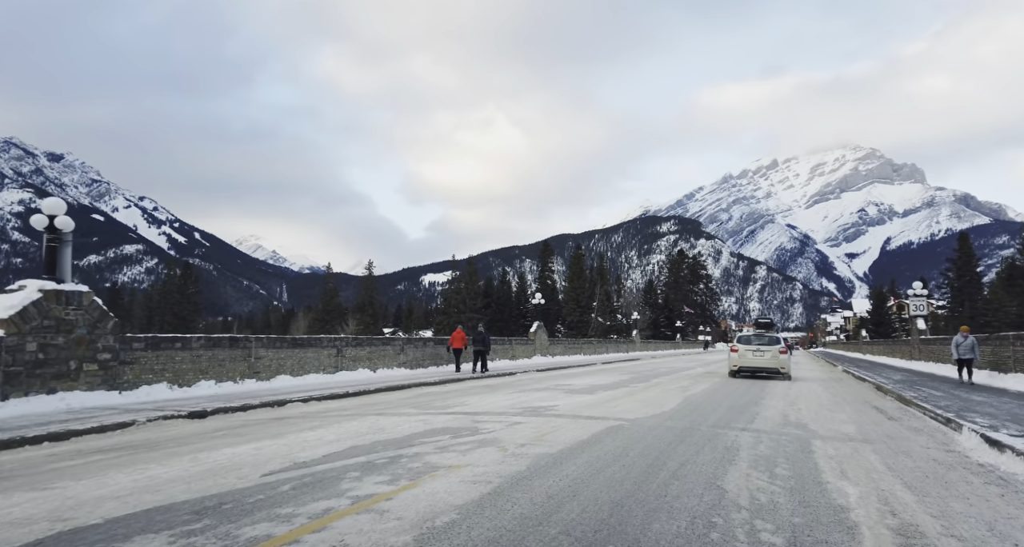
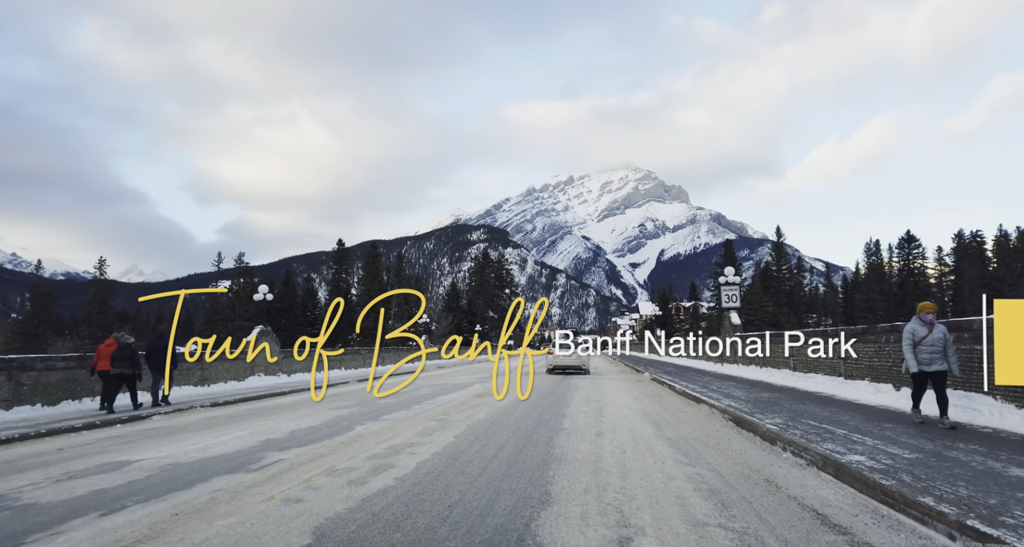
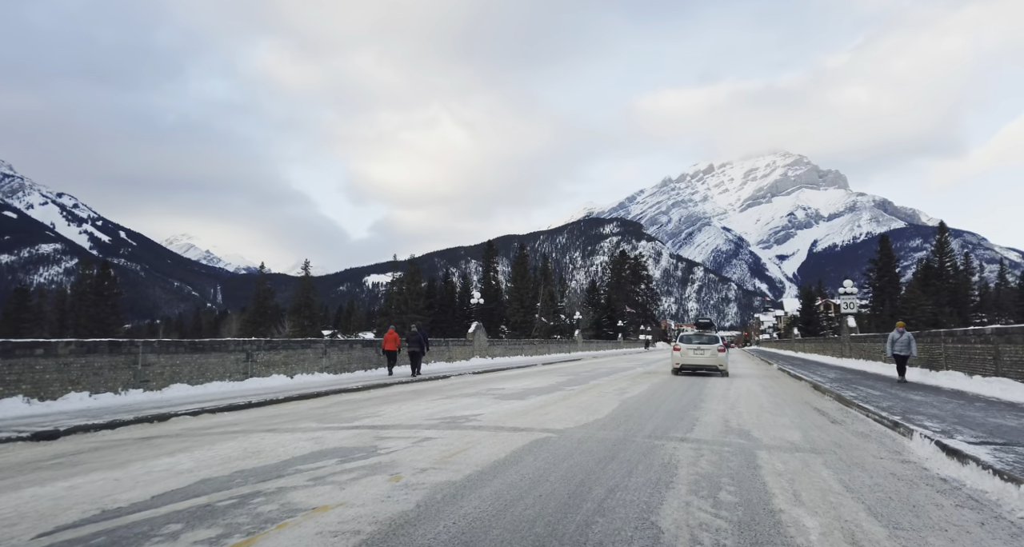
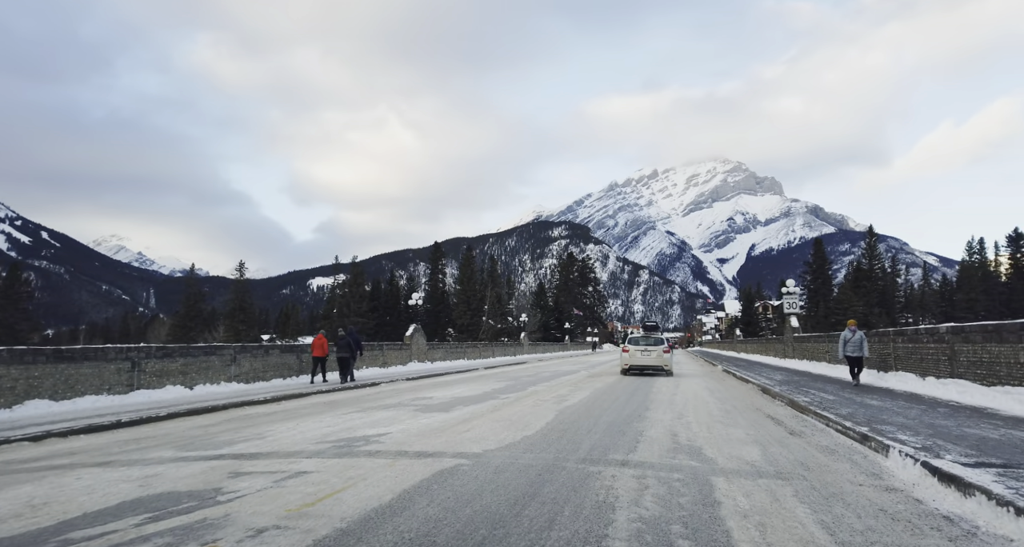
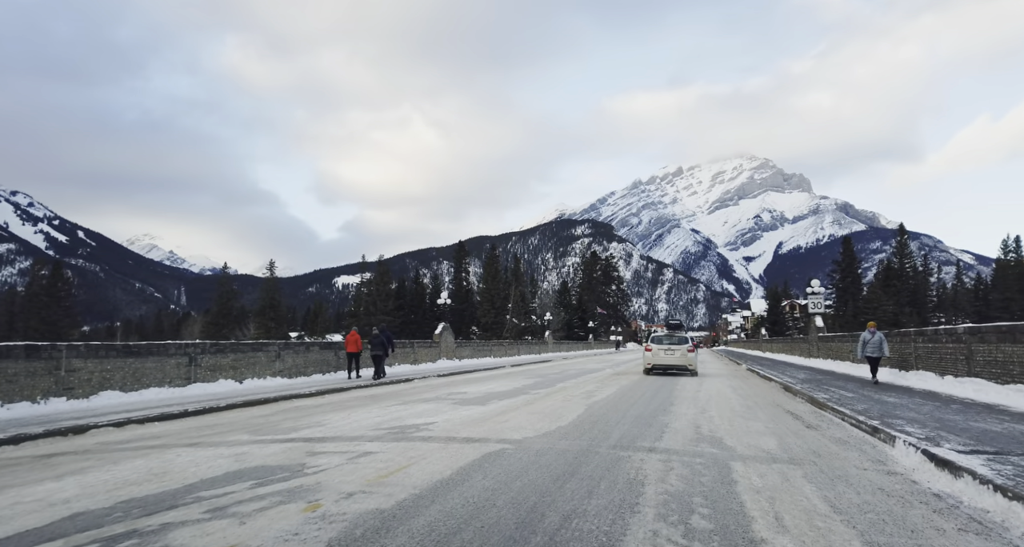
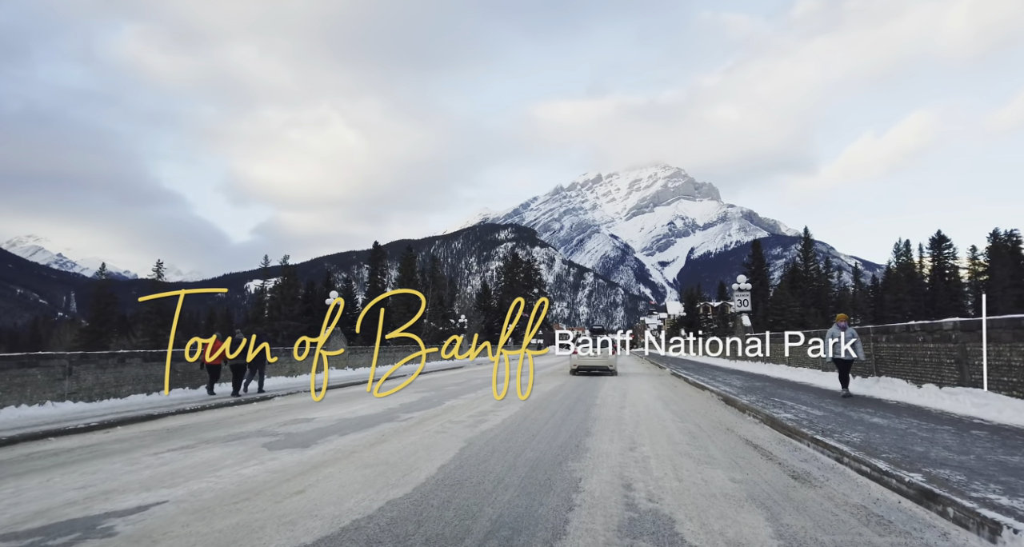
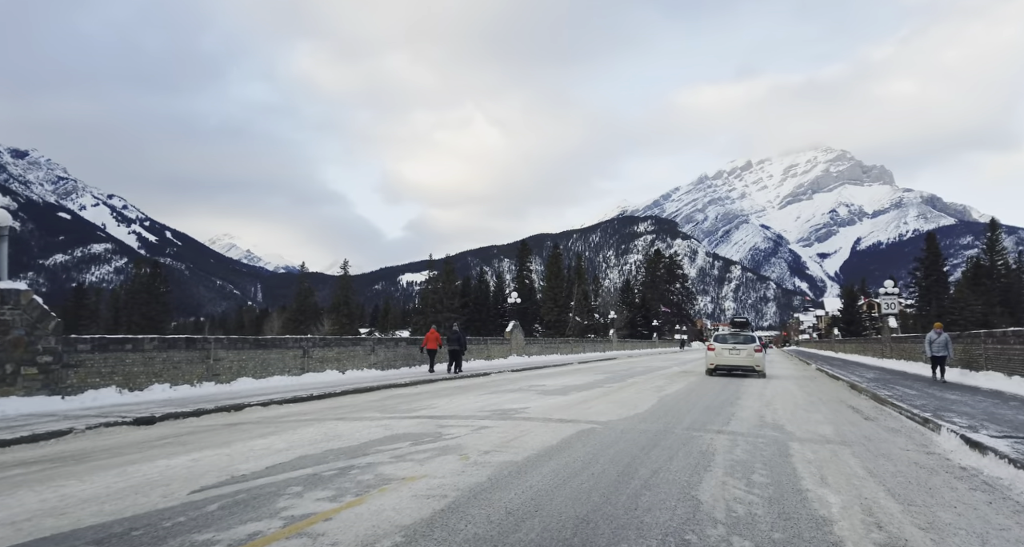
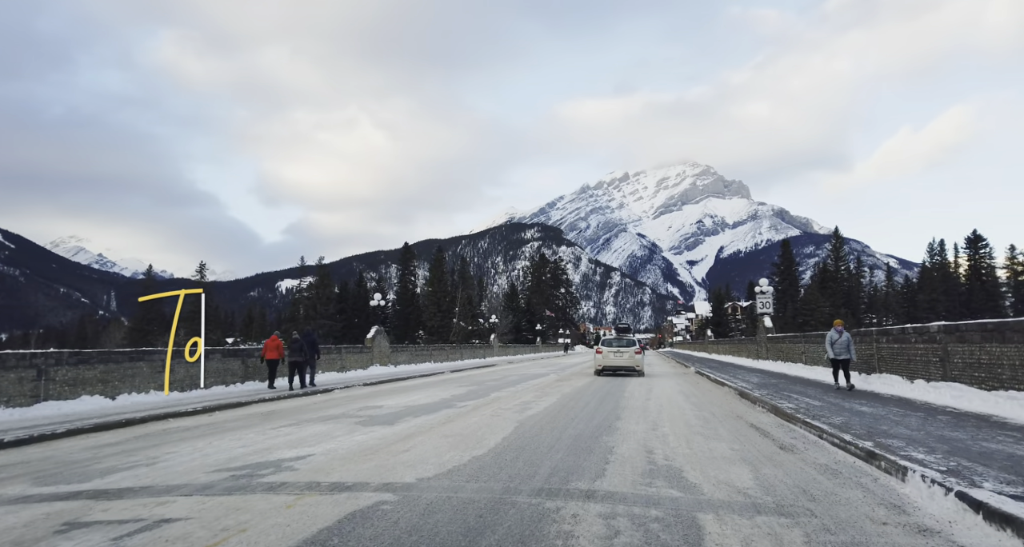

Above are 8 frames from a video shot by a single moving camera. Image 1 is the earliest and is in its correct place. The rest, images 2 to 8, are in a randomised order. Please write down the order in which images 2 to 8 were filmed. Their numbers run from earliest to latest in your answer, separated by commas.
7, 3, 5, 4, 8, 6, 2
